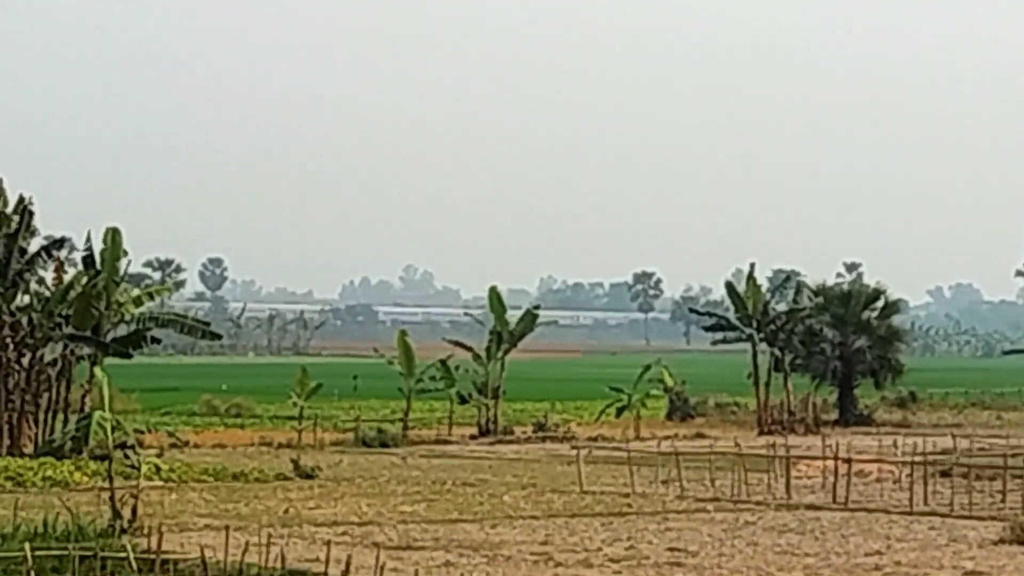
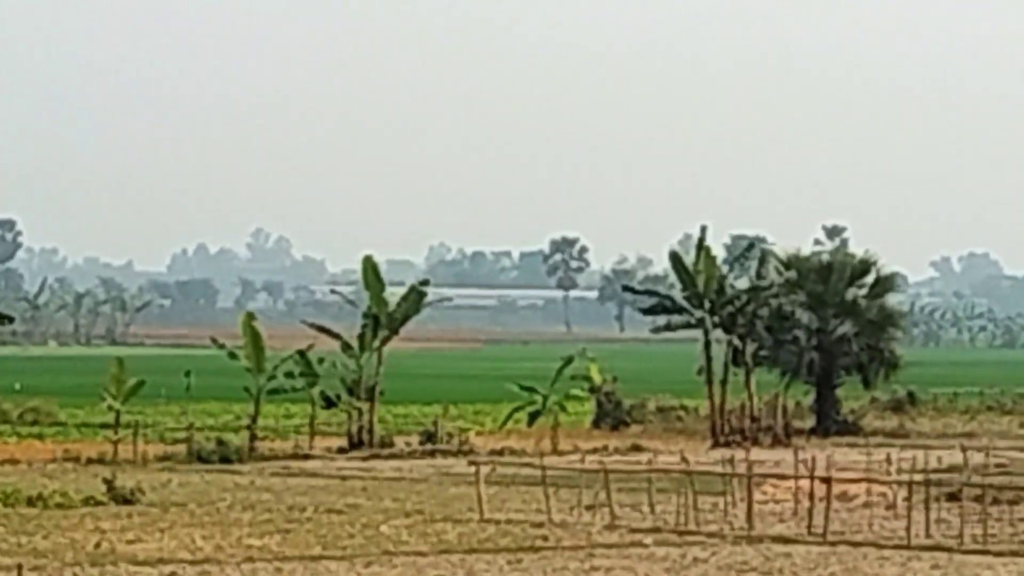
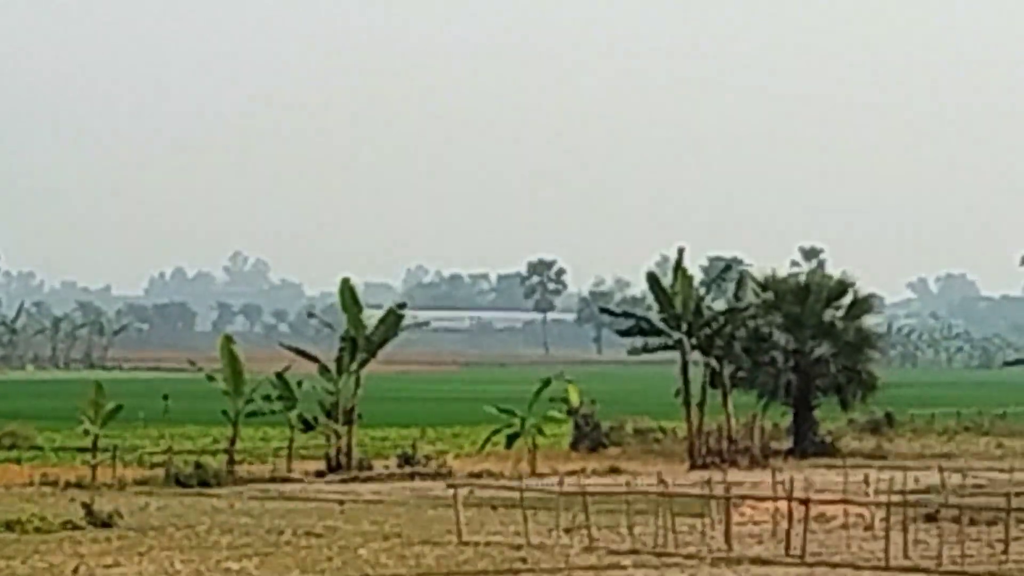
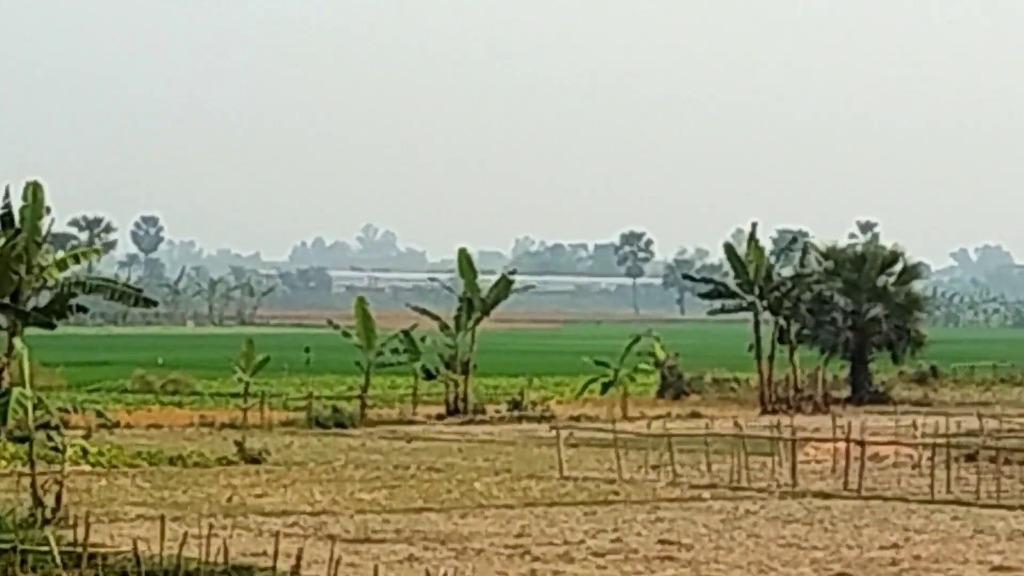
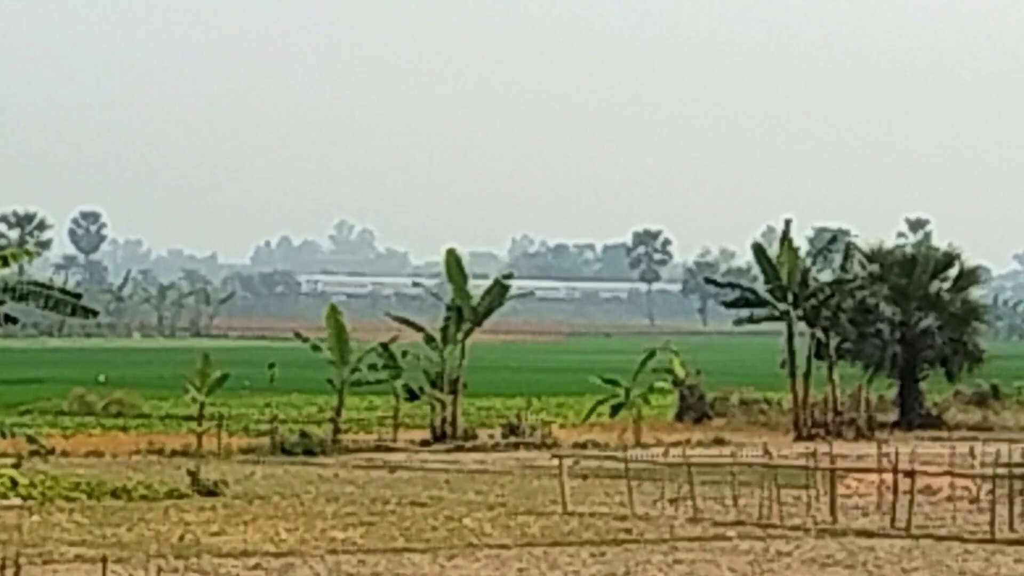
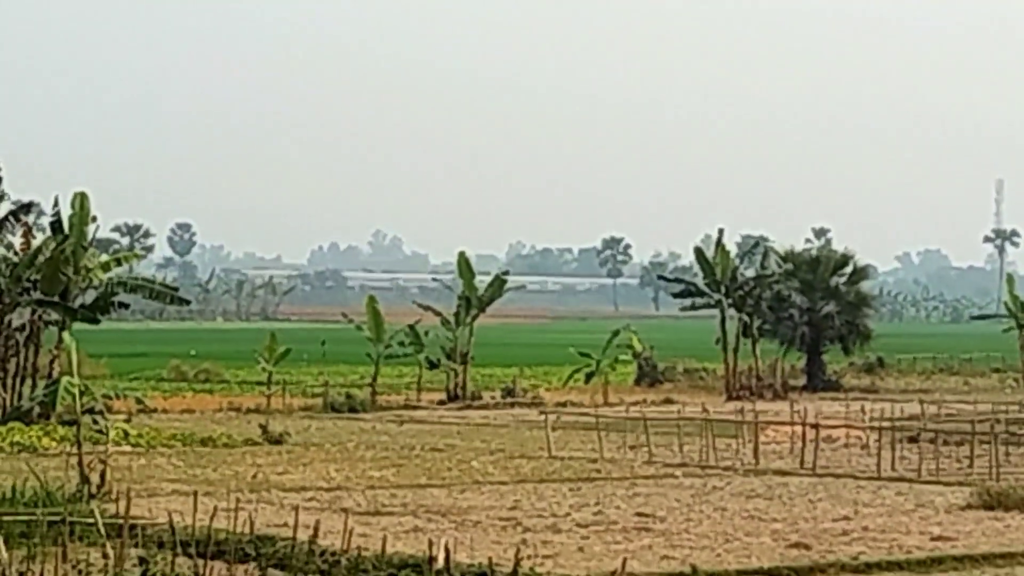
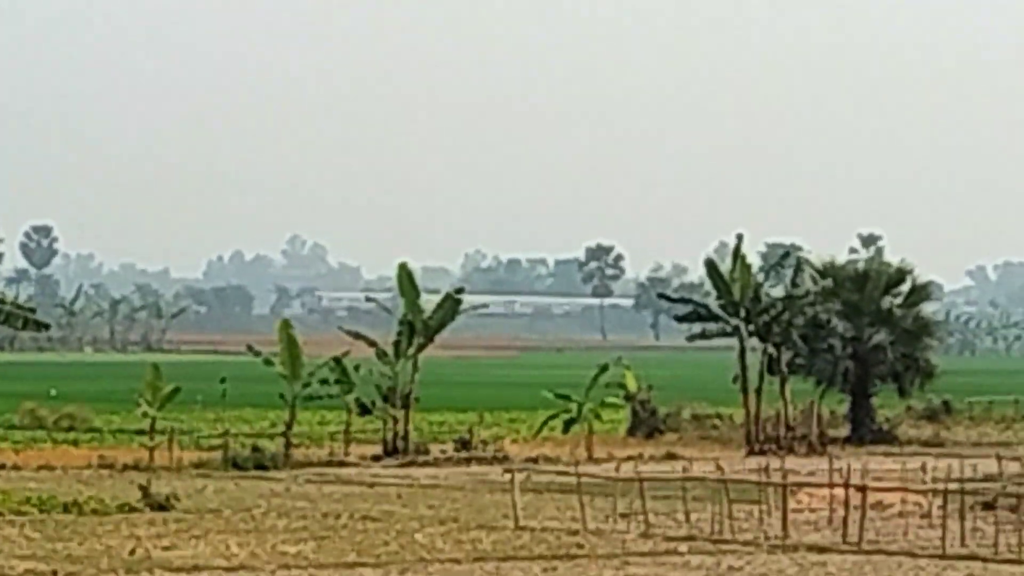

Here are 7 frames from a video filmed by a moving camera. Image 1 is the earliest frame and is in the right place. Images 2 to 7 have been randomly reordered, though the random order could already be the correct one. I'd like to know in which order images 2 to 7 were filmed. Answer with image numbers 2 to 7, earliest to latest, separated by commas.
6, 4, 5, 7, 2, 3
